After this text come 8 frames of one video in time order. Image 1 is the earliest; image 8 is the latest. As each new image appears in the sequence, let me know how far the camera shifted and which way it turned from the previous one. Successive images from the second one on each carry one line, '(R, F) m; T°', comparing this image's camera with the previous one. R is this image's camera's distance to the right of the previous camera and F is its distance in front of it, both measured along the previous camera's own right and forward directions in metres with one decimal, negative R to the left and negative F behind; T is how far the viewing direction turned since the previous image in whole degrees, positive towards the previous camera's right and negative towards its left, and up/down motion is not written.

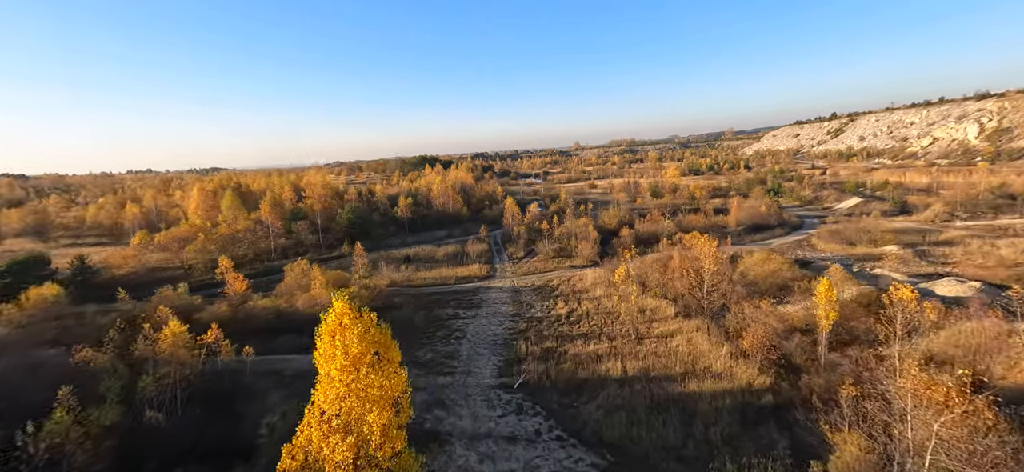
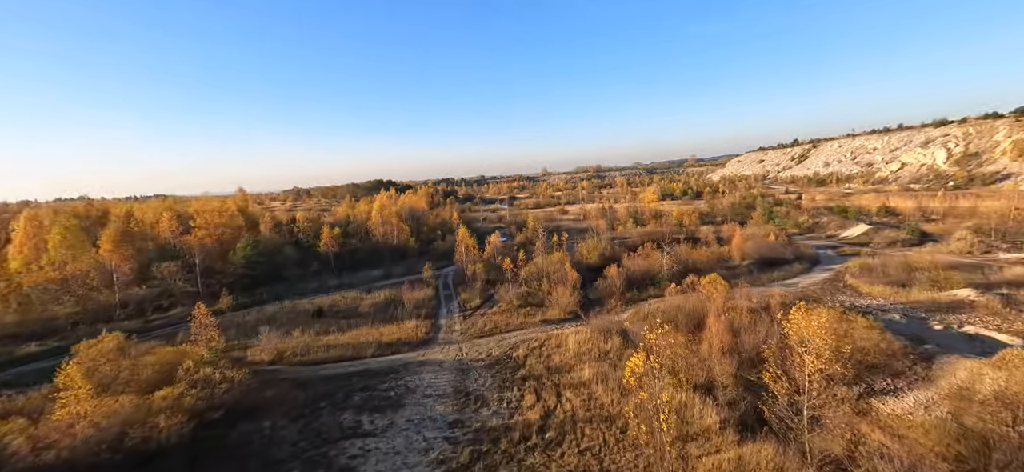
(+0.7, +5.6) m; +4°
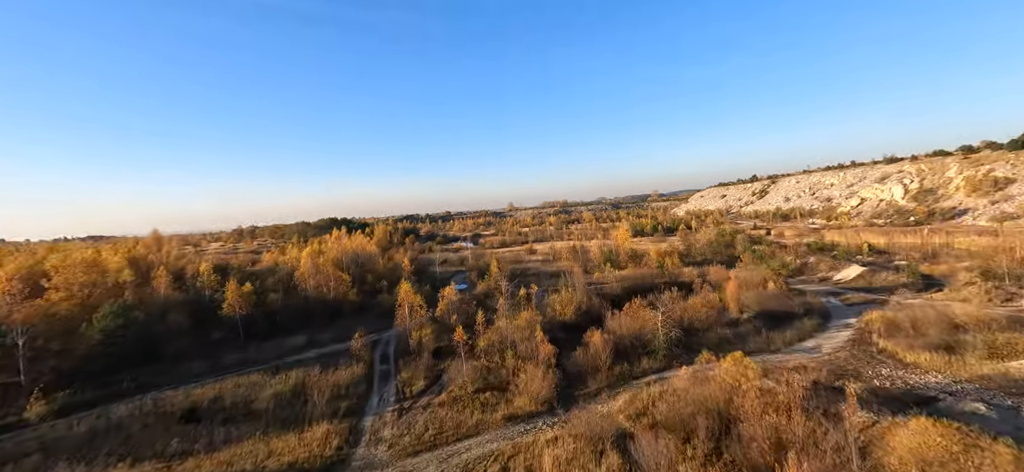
(+0.4, +3.8) m; +4°
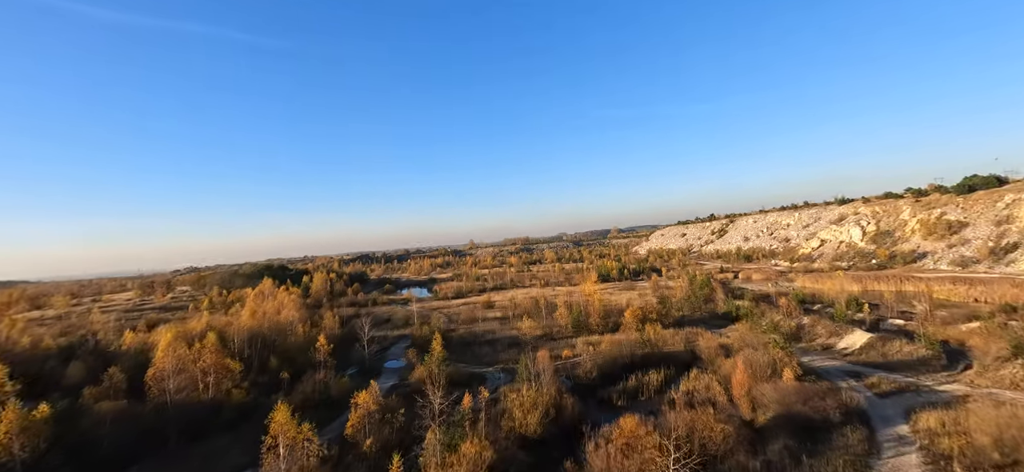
(+0.6, +4.8) m; +5°
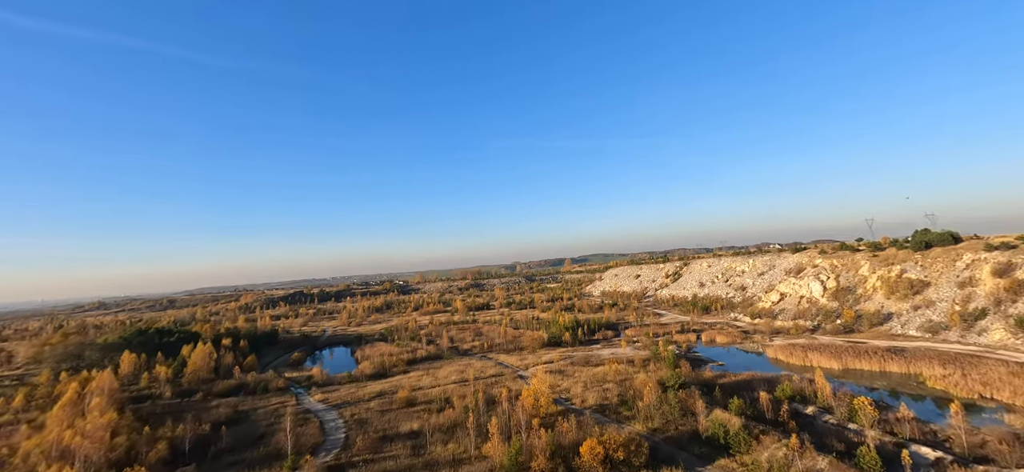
(+1.8, +7.6) m; +6°
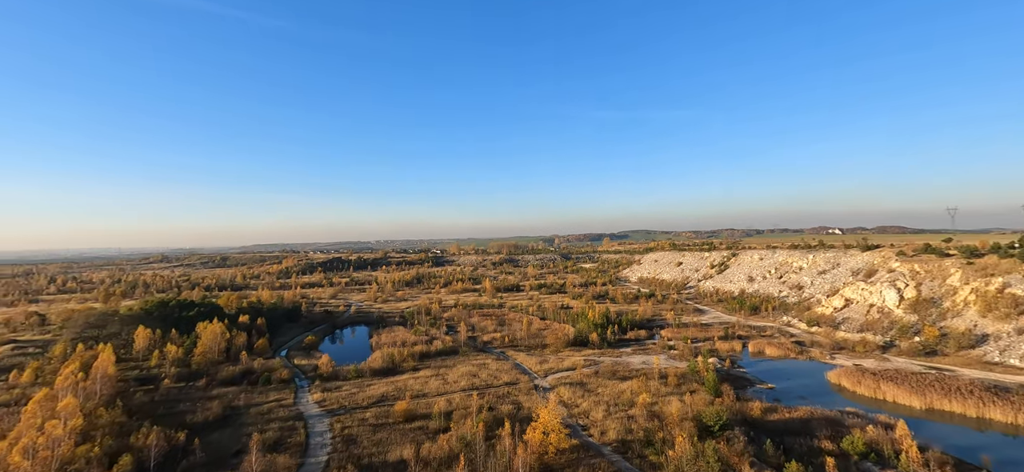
(+1.3, +4.7) m; -5°
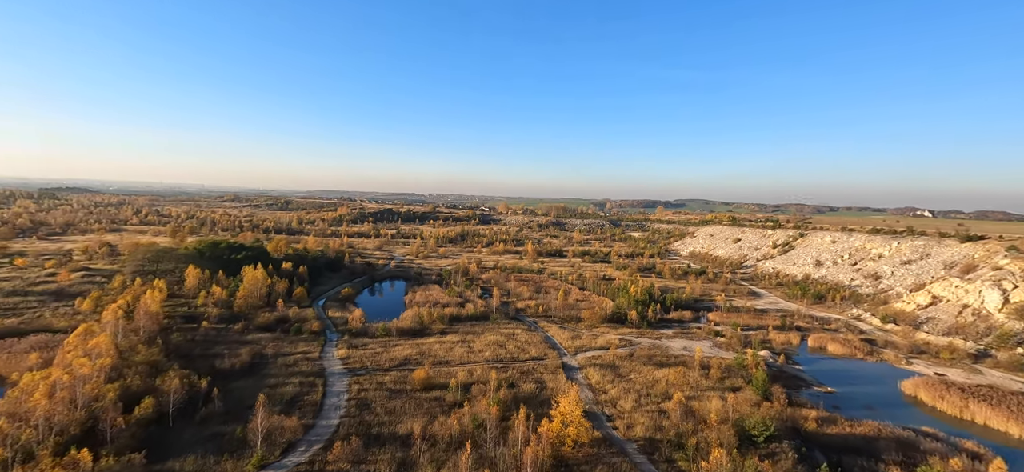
(+1.0, +2.6) m; -6°
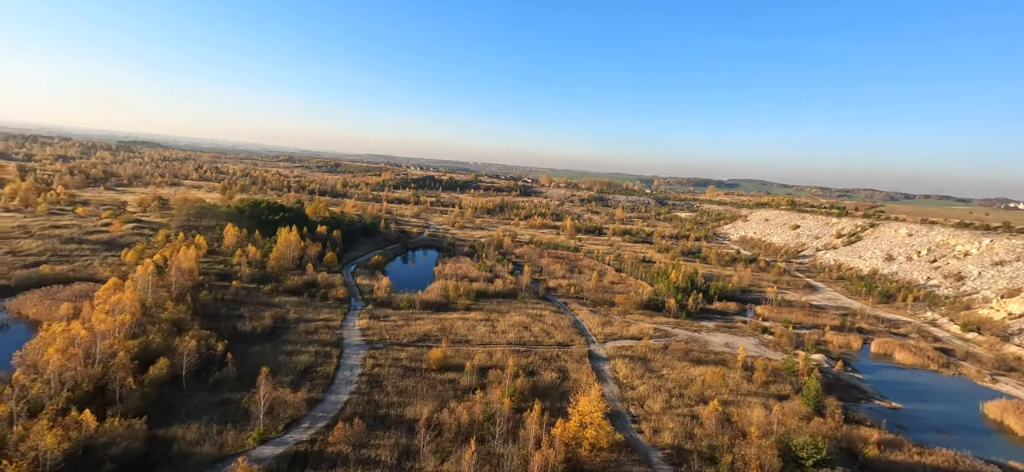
(+0.8, +2.3) m; -5°
